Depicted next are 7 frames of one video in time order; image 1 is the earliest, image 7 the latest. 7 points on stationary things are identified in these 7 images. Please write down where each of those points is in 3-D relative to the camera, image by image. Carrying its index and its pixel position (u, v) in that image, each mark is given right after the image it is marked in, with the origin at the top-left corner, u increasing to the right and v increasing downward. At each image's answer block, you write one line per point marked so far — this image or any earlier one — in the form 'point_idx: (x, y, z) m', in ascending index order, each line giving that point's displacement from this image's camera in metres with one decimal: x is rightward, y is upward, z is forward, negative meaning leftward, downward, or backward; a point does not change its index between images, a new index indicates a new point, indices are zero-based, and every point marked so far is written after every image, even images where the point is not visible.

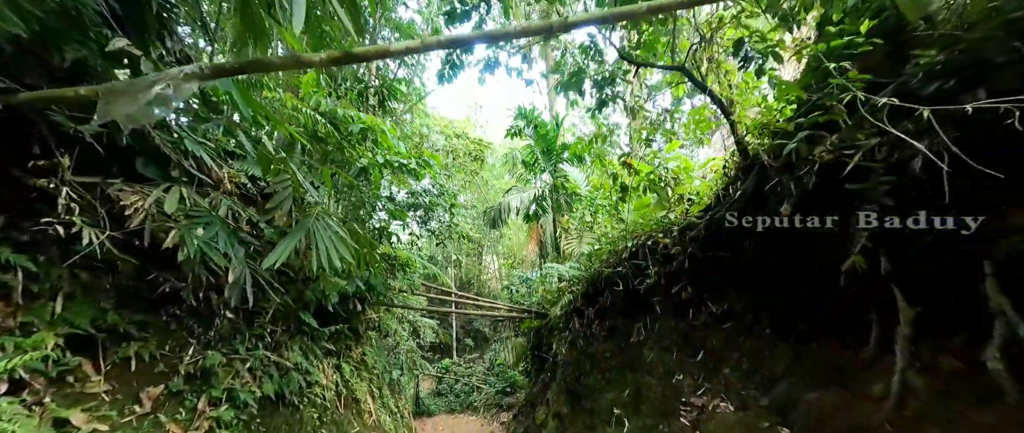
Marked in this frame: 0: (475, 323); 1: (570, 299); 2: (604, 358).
0: (-1.3, -3.8, +12.9) m
1: (+0.8, -1.0, +4.5) m
2: (+0.9, -1.5, +3.8) m
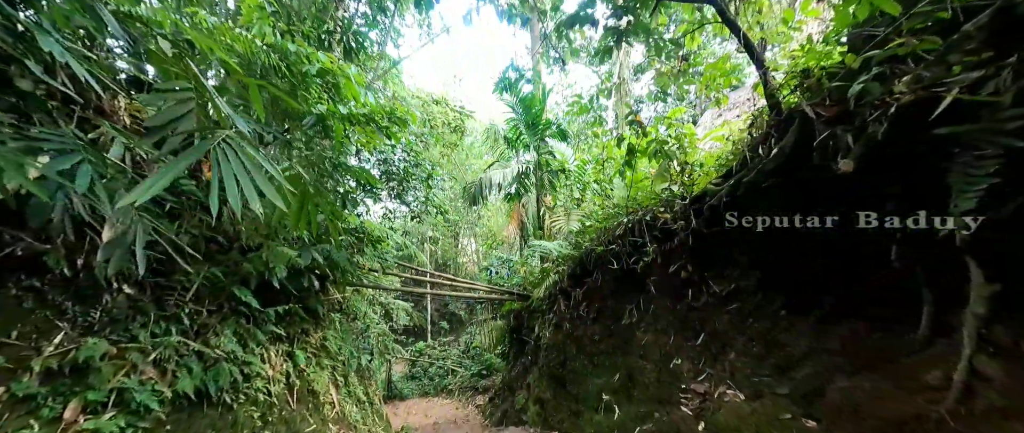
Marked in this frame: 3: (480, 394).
0: (-2.1, -3.1, +12.5) m
1: (+0.5, -0.7, +4.2) m
2: (+0.7, -1.2, +3.5) m
3: (-0.8, -4.2, +8.7) m
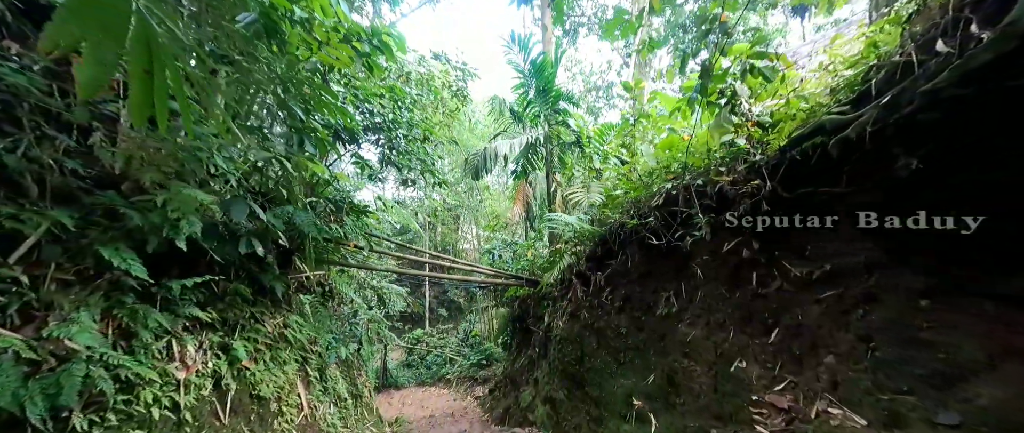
0: (-2.0, -2.5, +12.0) m
1: (+0.6, -0.5, +3.6) m
2: (+0.8, -1.0, +3.0) m
3: (-0.7, -3.8, +8.2) m
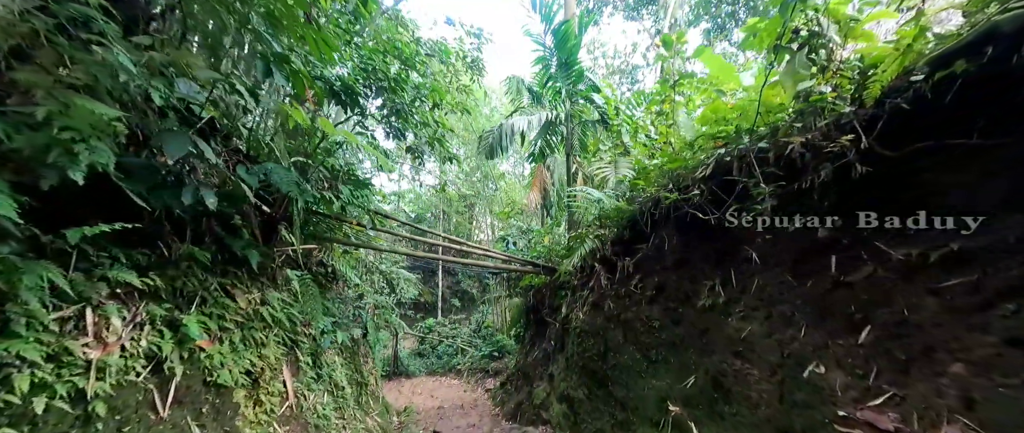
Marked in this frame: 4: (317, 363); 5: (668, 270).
0: (-1.6, -2.1, +11.8) m
1: (+0.8, -0.3, +3.3) m
2: (+0.9, -0.8, +2.6) m
3: (-0.5, -3.5, +7.9) m
4: (-1.4, -1.1, +2.7) m
5: (+1.1, -0.4, +2.5) m
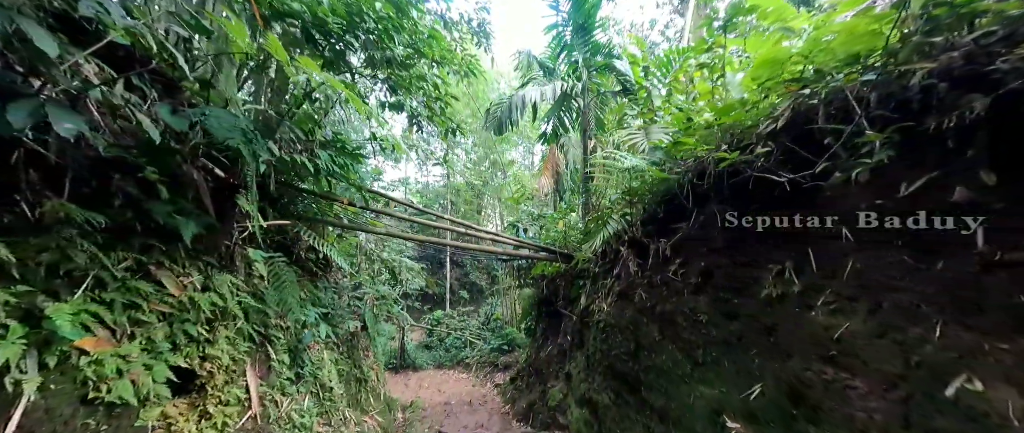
0: (-1.2, -1.8, +11.4) m
1: (+0.9, -0.1, +2.8) m
2: (+1.0, -0.6, +2.1) m
3: (-0.3, -3.2, +7.5) m
4: (-1.4, -0.9, +2.3) m
5: (+1.2, -0.2, +2.1) m
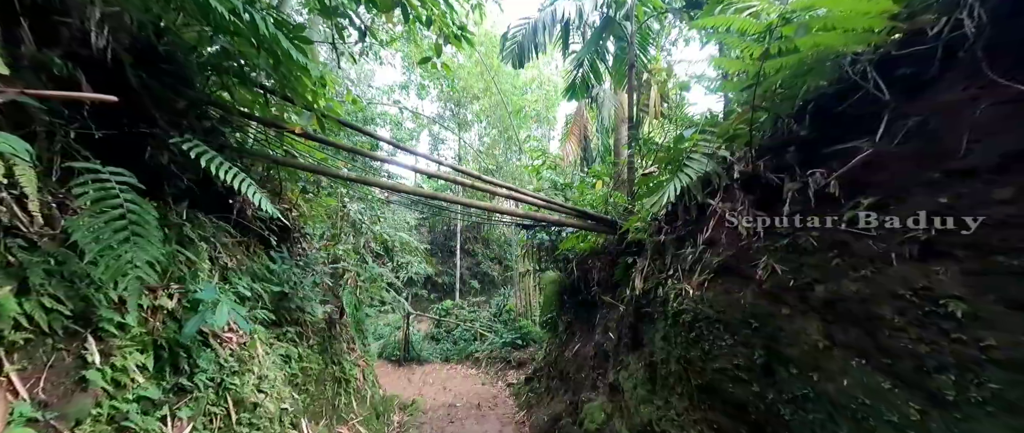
0: (-0.8, -1.3, +10.4) m
1: (+1.0, +0.3, +1.7) m
2: (+1.1, -0.3, +1.1) m
3: (0.0, -2.8, +6.6) m
4: (-1.2, -0.6, +1.4) m
5: (+1.3, +0.1, +1.0) m
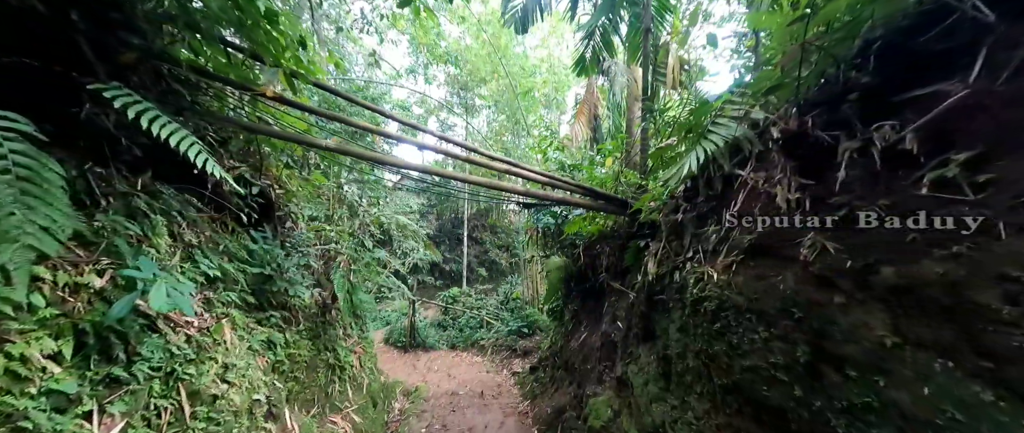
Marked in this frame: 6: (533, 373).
0: (-0.6, -0.9, +10.2) m
1: (+1.0, +0.4, +1.5) m
2: (+1.1, -0.2, +0.8) m
3: (+0.1, -2.5, +6.4) m
4: (-1.3, -0.4, +1.2) m
5: (+1.2, +0.2, +0.7) m
6: (+0.3, -2.2, +5.2) m
